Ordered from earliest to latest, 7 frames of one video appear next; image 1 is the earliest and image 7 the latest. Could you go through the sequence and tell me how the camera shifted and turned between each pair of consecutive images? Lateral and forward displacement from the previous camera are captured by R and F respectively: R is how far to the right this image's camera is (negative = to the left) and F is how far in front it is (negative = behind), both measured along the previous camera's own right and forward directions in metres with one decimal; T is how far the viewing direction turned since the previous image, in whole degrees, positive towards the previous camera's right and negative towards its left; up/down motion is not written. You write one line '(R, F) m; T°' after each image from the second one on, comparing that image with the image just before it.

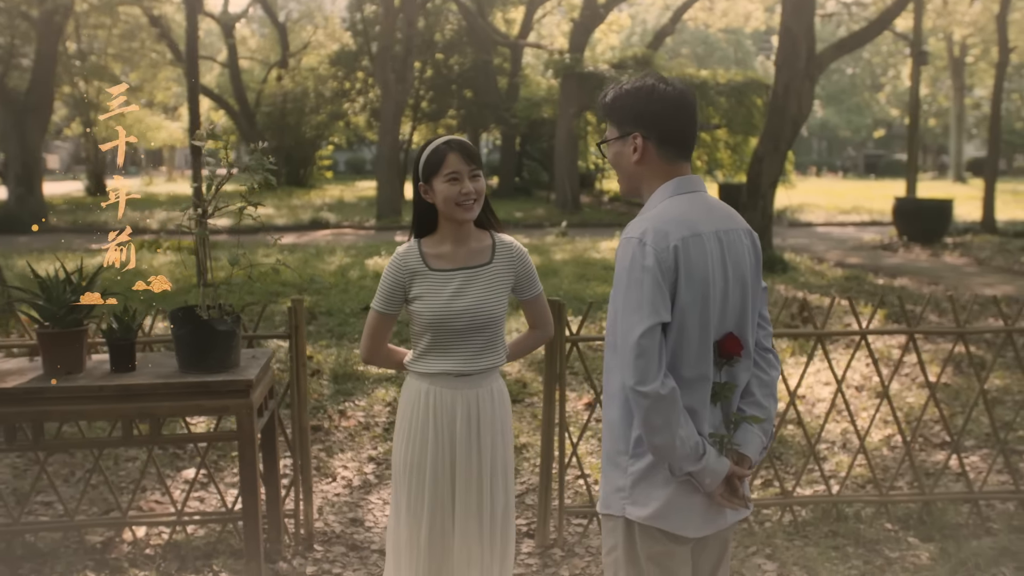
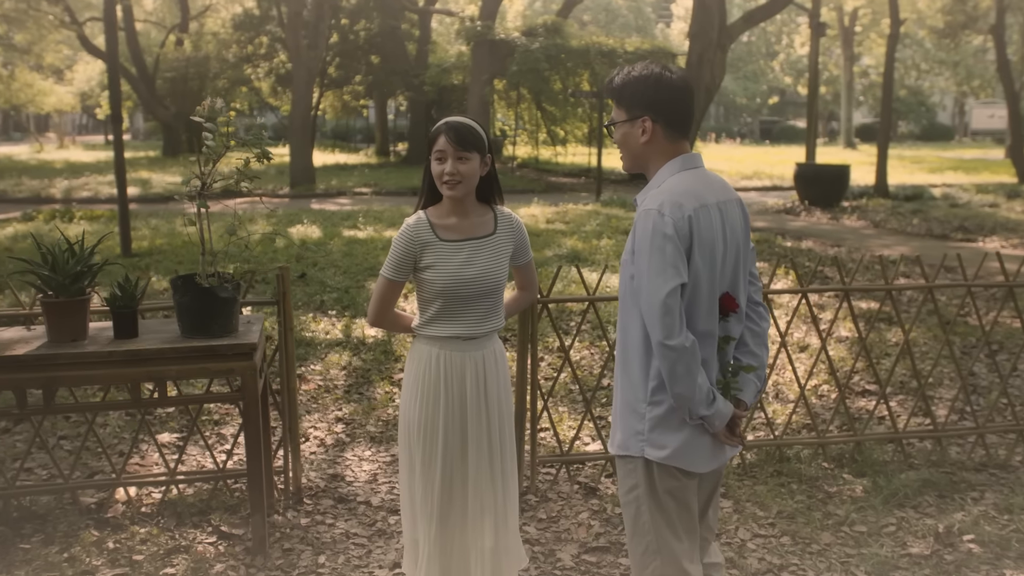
(-0.3, -0.3) m; +6°
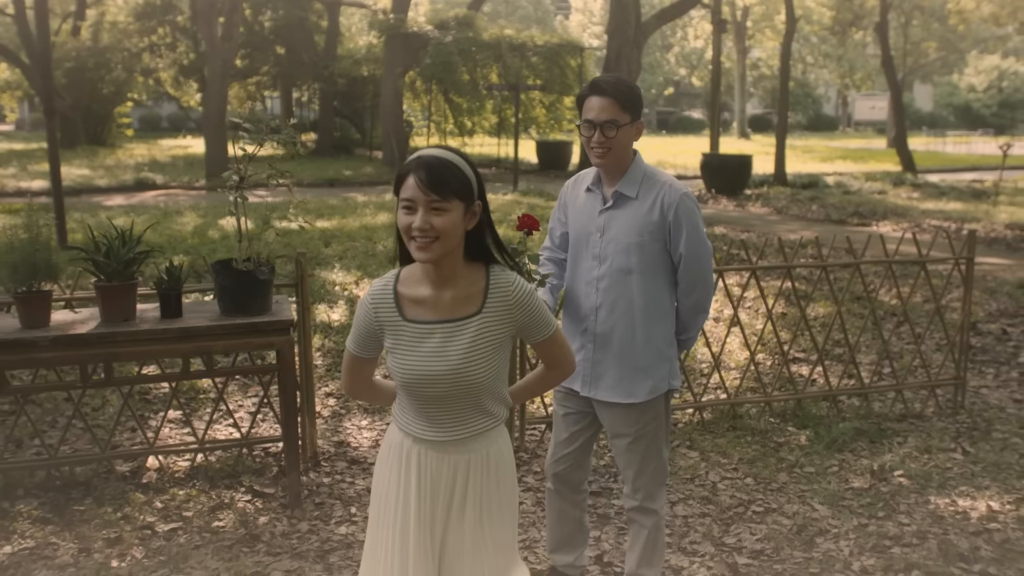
(-0.5, -0.6) m; +6°
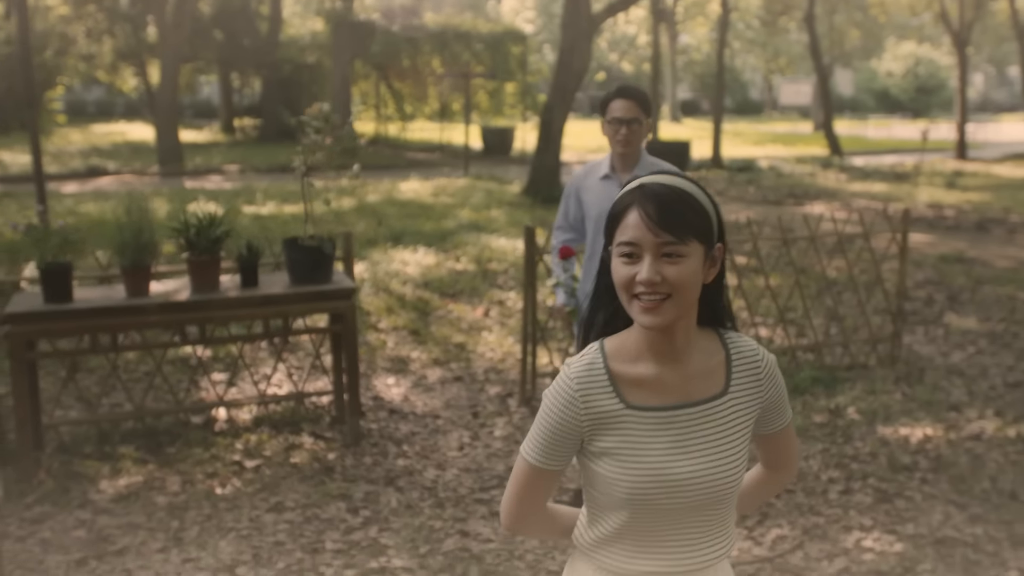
(-0.5, -0.9) m; +4°
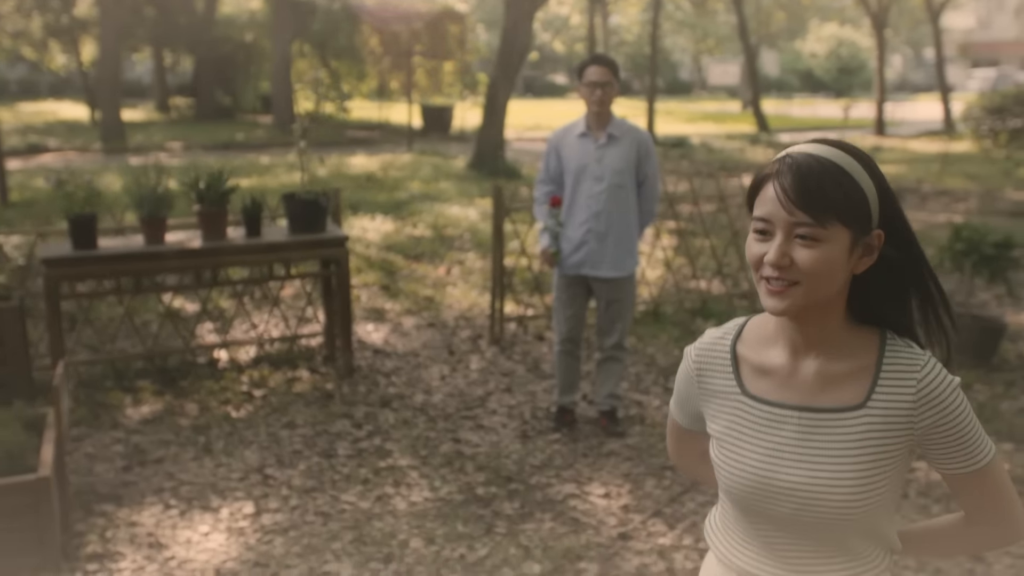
(-0.3, -0.7) m; +4°
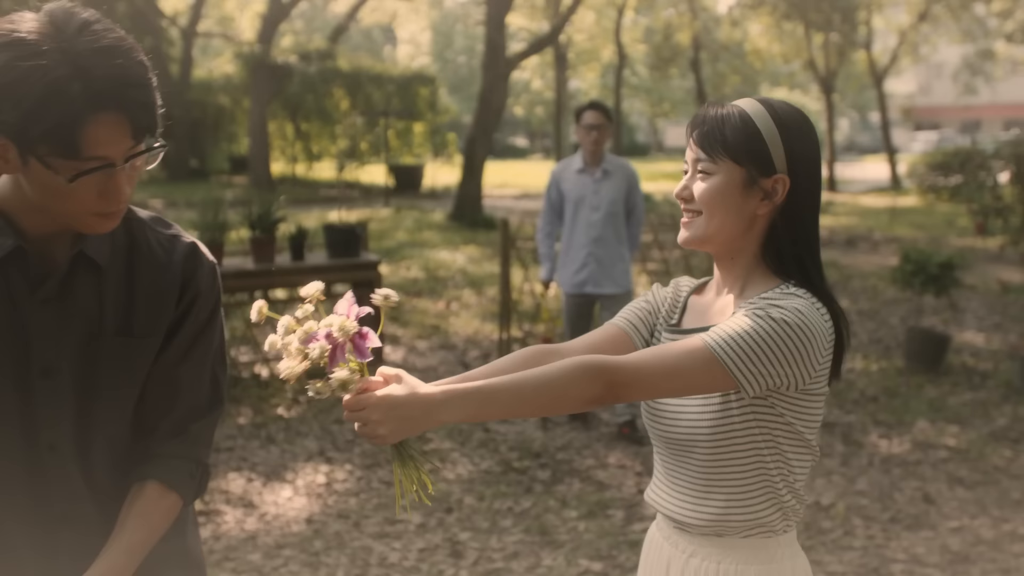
(-0.4, -0.8) m; +2°
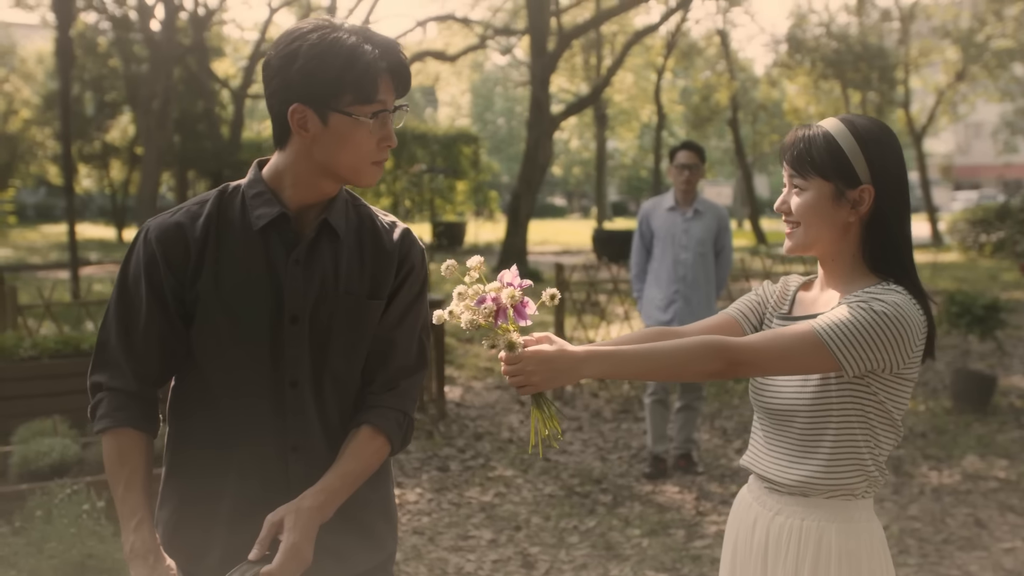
(-0.1, -0.3) m; -2°
